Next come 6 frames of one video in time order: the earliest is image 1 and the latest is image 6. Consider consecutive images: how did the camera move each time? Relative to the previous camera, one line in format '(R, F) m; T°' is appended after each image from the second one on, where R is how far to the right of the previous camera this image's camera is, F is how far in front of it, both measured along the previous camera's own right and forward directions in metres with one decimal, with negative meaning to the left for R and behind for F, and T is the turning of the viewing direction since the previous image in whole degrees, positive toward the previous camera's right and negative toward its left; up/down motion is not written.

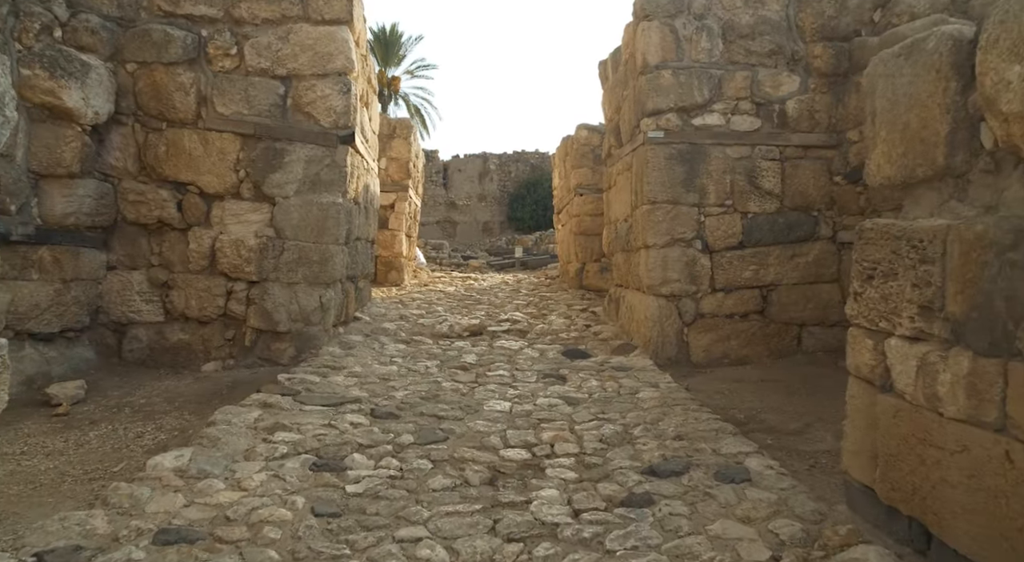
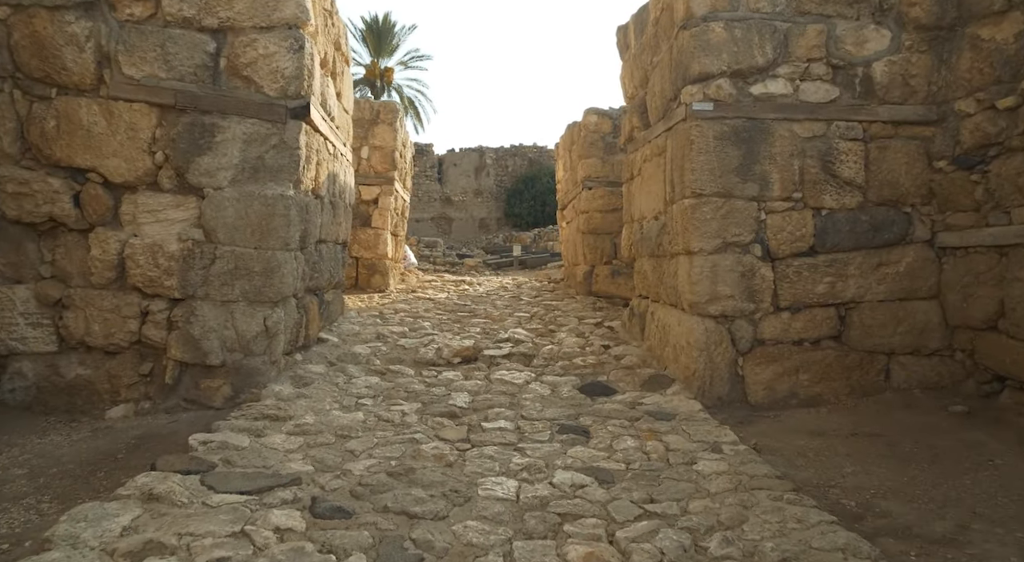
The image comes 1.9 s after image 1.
(0.0, +1.1) m; 0°
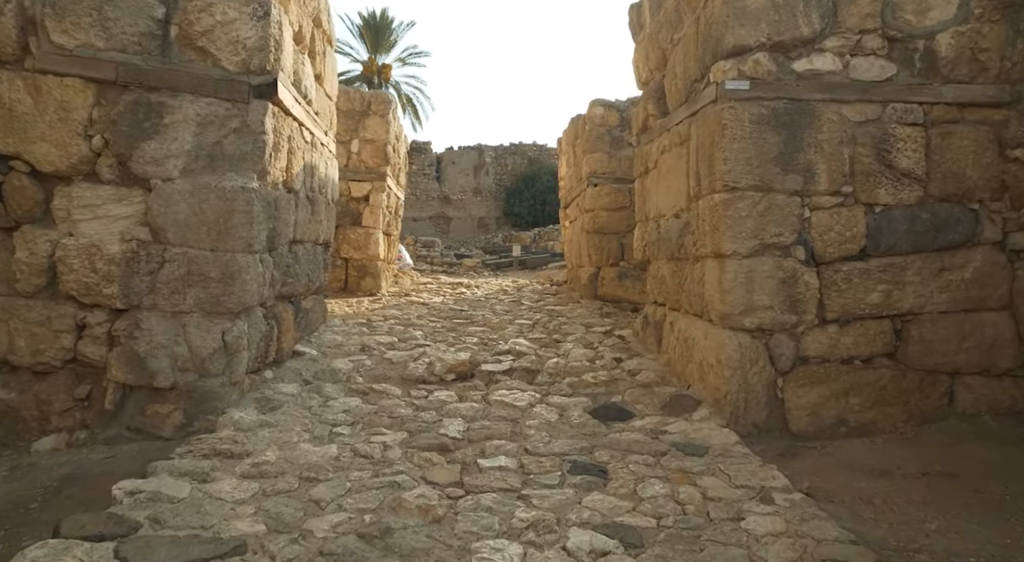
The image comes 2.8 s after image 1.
(0.0, +0.5) m; 0°
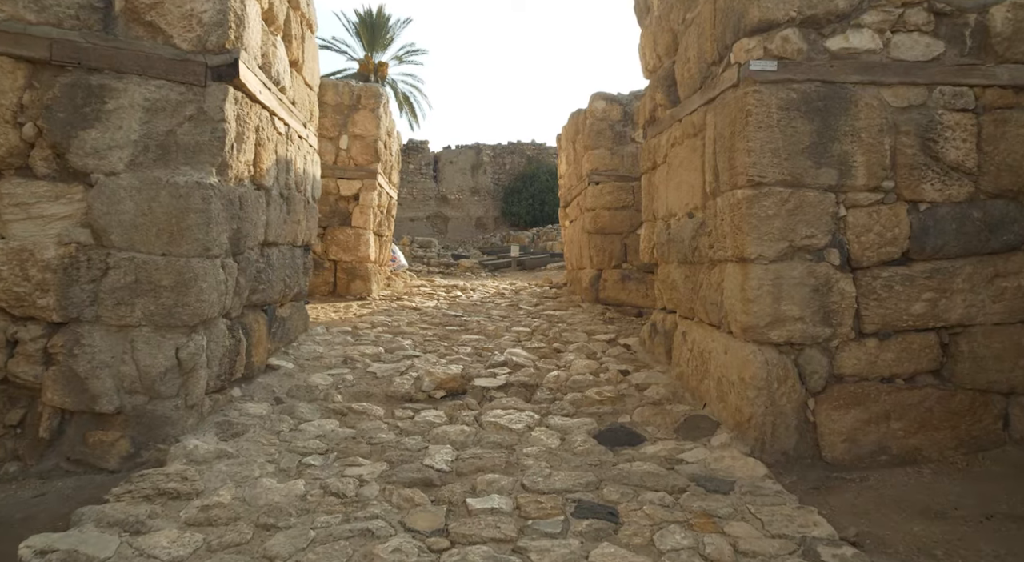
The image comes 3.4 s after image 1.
(0.0, +0.4) m; 0°
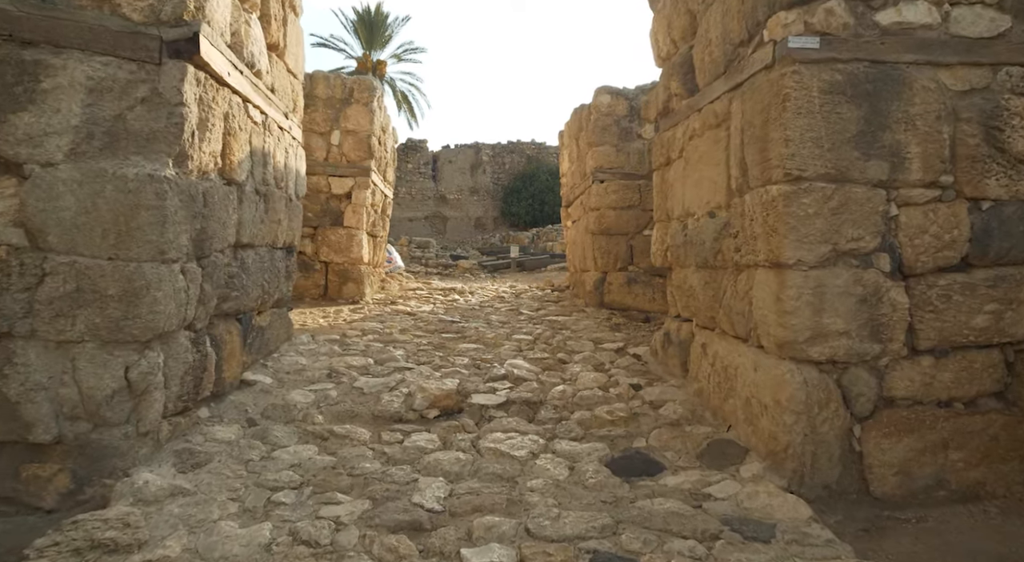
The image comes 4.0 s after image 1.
(0.0, +0.4) m; 0°
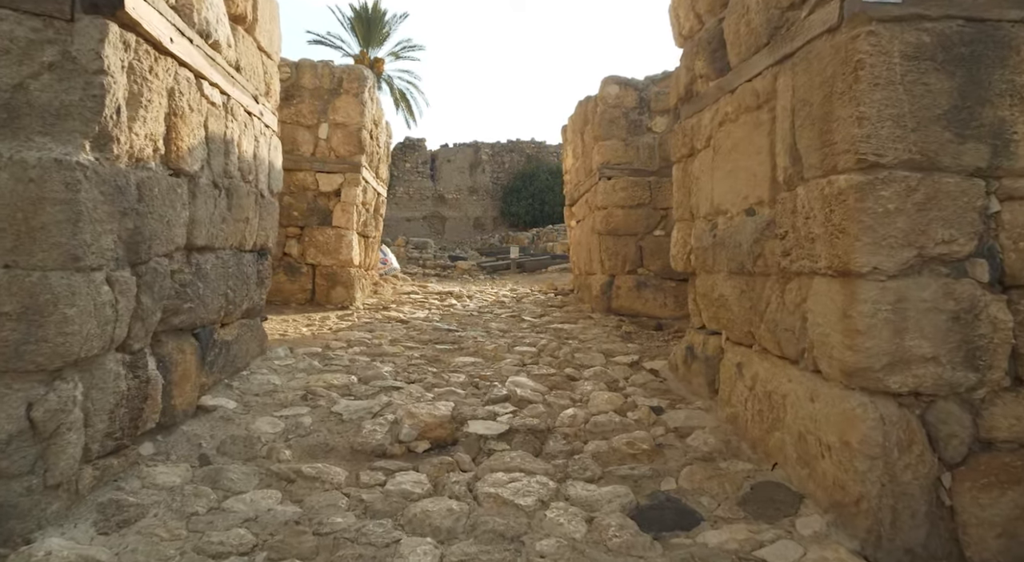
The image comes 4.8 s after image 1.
(0.0, +0.5) m; 0°
